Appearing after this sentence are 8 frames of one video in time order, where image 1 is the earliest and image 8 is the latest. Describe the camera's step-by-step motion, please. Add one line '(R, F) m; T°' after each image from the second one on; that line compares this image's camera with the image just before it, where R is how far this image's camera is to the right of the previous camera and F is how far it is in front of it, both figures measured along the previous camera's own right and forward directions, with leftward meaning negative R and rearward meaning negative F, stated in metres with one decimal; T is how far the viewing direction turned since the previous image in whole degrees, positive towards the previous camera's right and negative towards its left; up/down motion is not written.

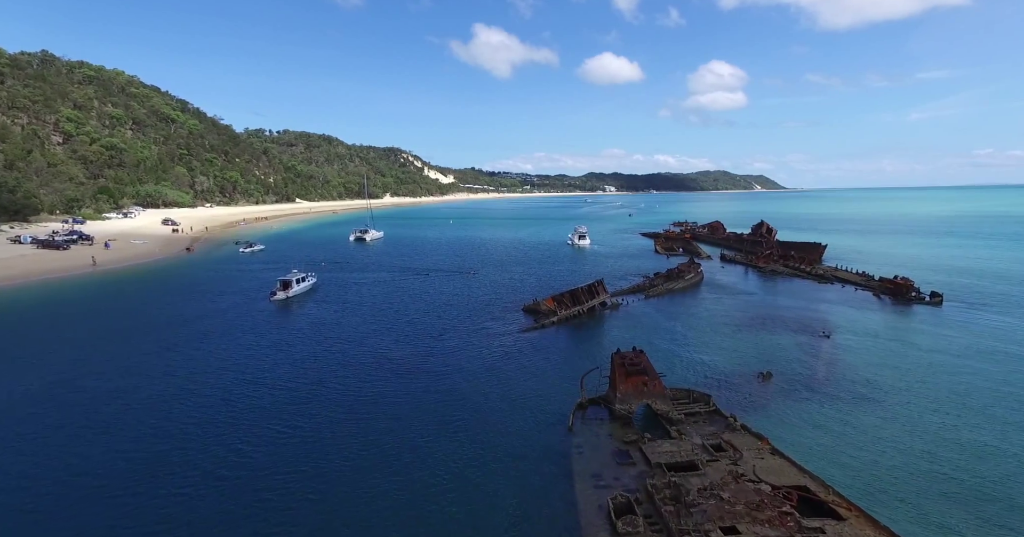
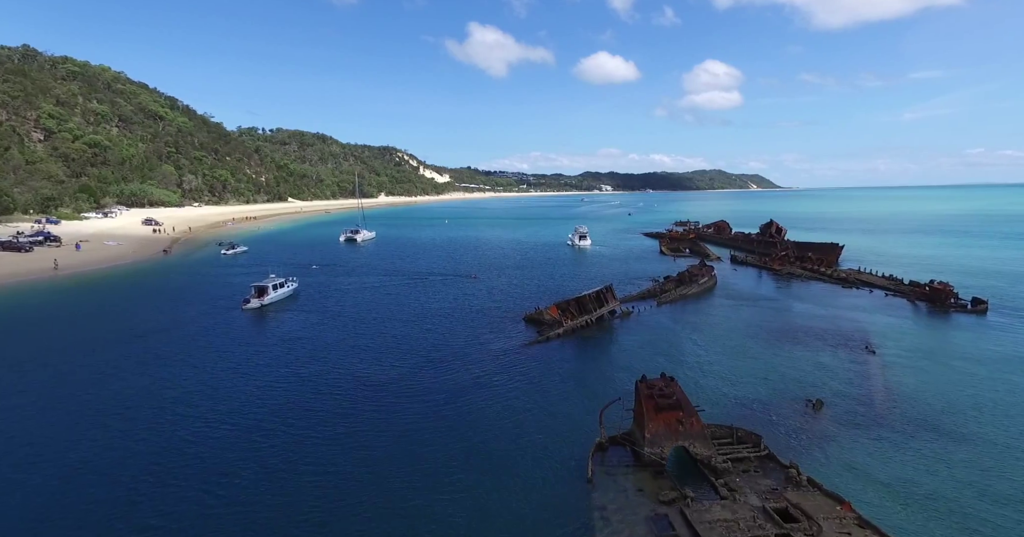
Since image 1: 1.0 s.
(-0.3, +4.1) m; 0°
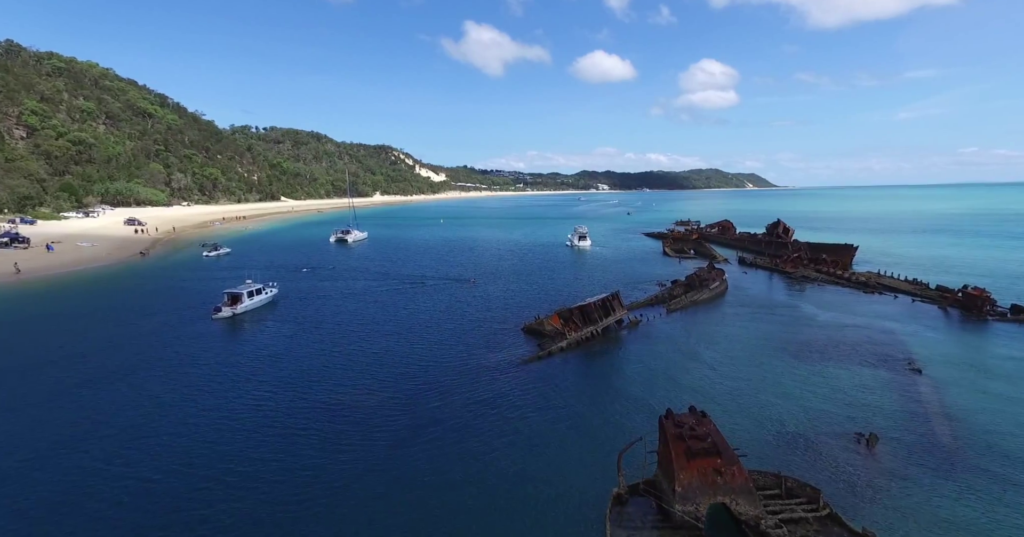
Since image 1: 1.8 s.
(-0.1, +3.4) m; 0°
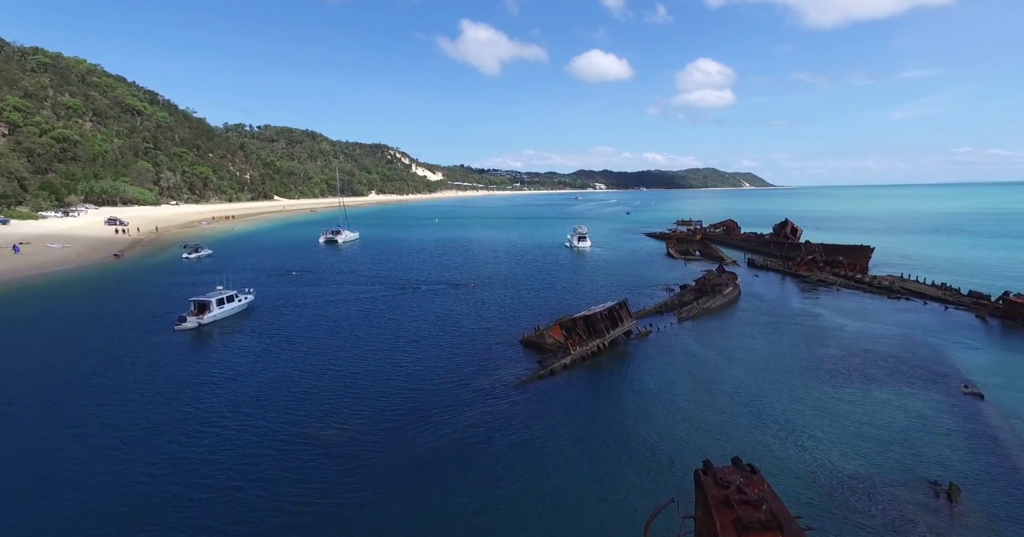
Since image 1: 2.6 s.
(0.0, +3.4) m; 0°
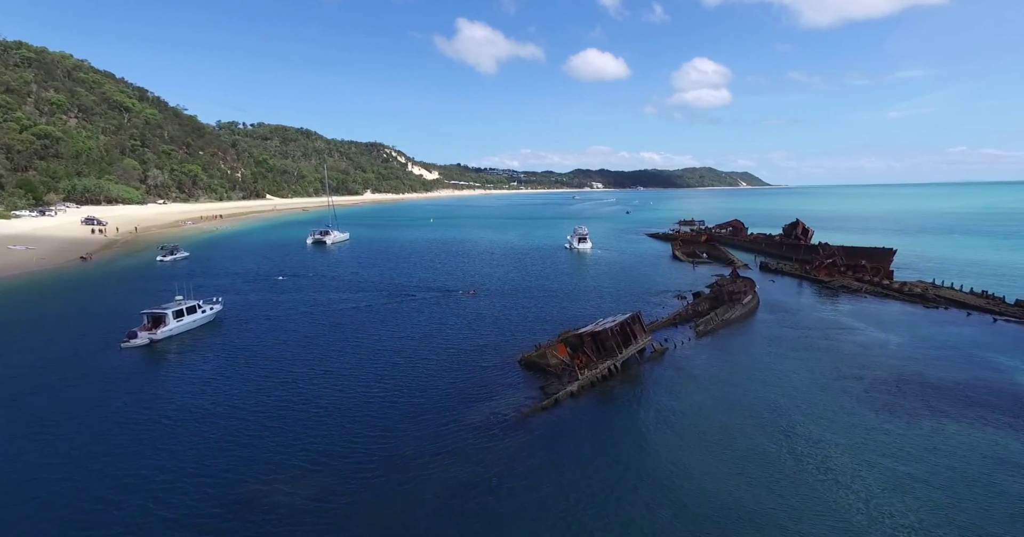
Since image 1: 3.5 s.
(-0.1, +4.0) m; 0°
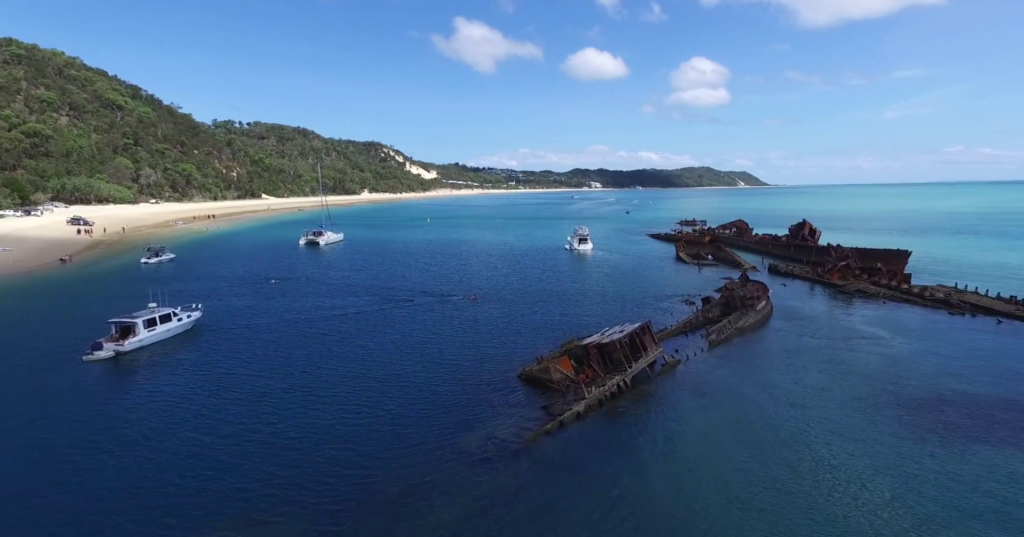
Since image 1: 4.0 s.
(-0.1, +2.3) m; 0°
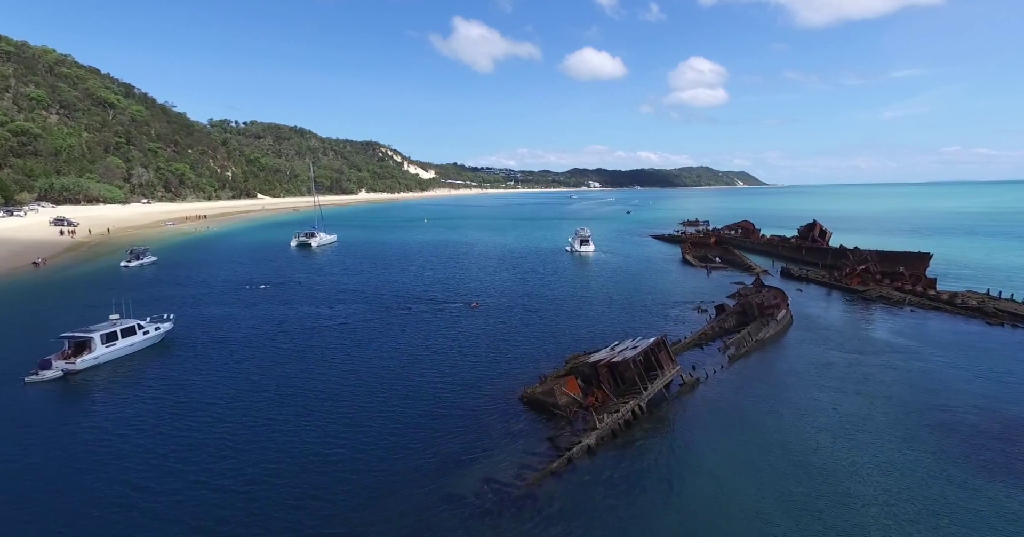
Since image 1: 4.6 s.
(-0.1, +2.8) m; 0°
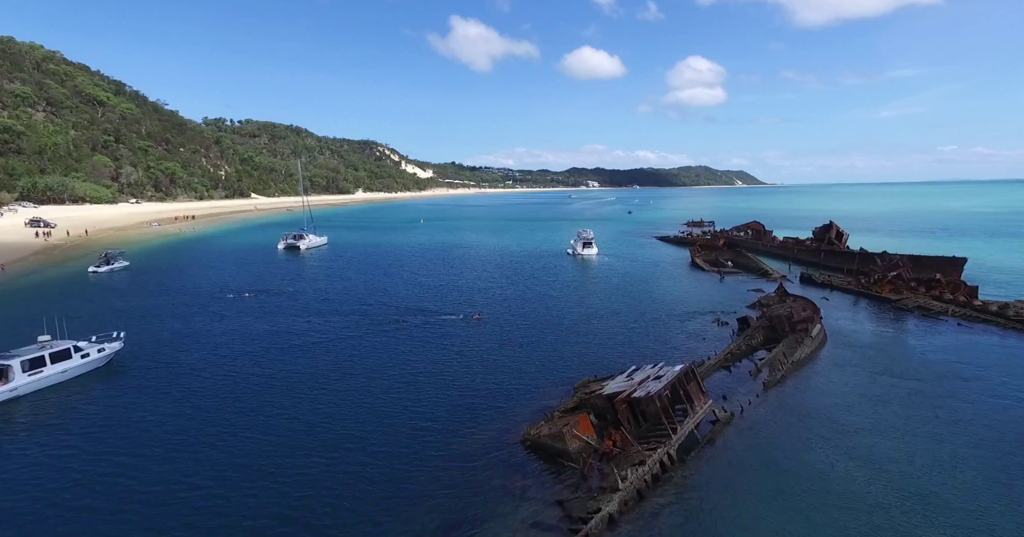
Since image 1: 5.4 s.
(-0.1, +3.9) m; 0°
